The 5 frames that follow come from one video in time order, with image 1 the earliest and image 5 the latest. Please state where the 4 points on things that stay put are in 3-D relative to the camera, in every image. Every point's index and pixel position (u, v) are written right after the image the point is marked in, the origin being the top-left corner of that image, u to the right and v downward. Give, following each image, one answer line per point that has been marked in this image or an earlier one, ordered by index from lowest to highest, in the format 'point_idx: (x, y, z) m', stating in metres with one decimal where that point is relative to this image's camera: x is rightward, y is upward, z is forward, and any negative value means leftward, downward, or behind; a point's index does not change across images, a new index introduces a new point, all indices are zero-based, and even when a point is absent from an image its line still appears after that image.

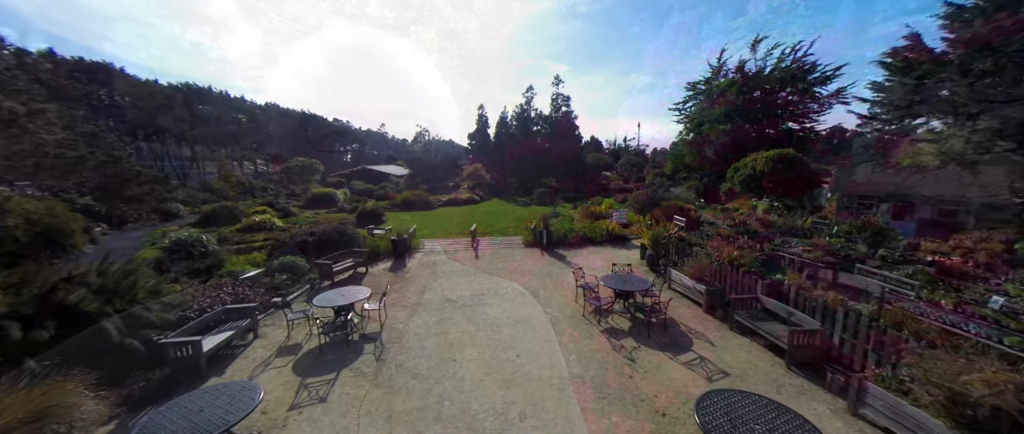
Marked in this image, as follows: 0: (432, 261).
0: (-3.0, -1.6, +11.2) m
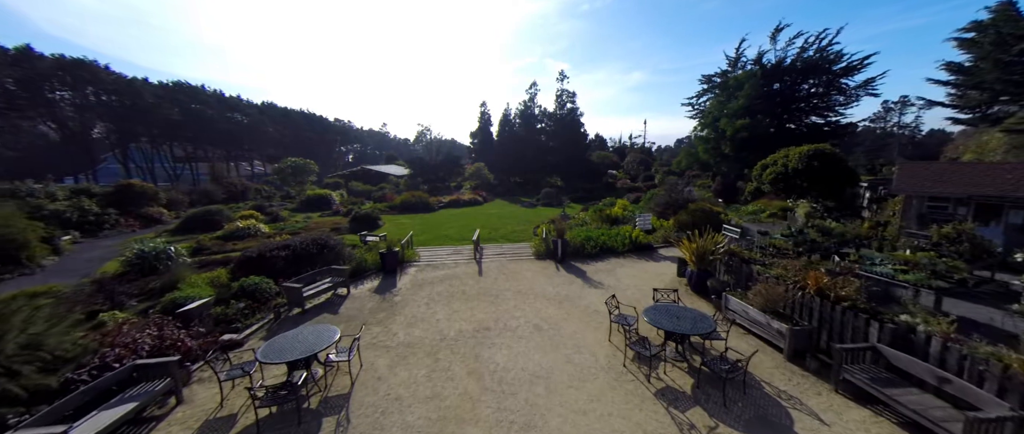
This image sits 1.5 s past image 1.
0: (-2.7, -1.9, +9.5) m
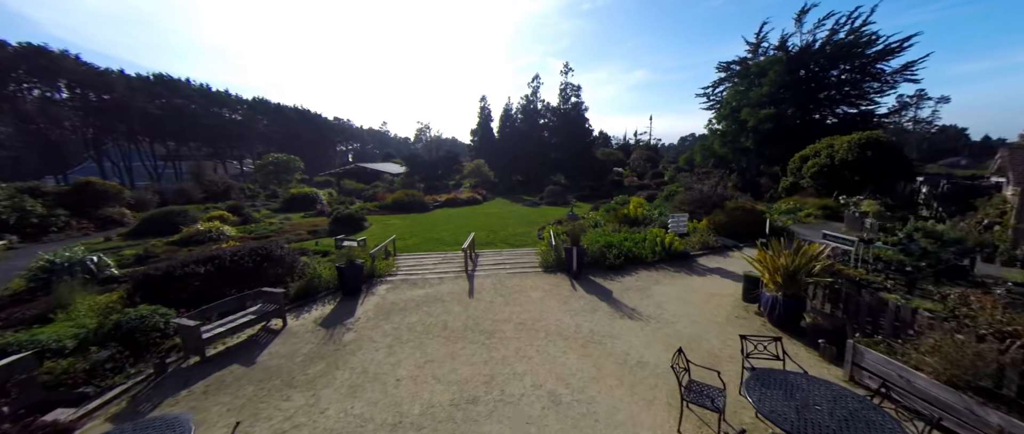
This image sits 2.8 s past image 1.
0: (-2.6, -2.0, +7.1) m
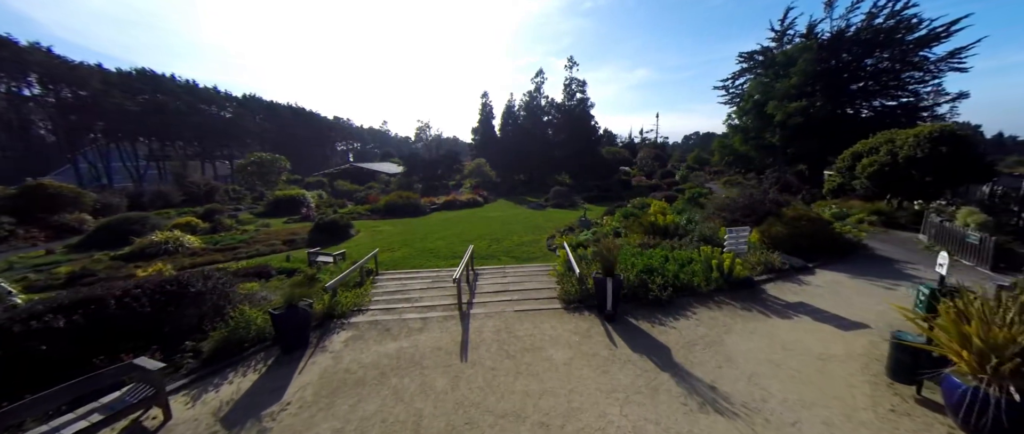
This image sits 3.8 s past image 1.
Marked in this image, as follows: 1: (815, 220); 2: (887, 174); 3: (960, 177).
0: (-2.4, -2.4, +4.8) m
1: (+9.3, 0.0, +9.4) m
2: (+16.6, +1.9, +13.5) m
3: (+18.5, +1.6, +12.7) m
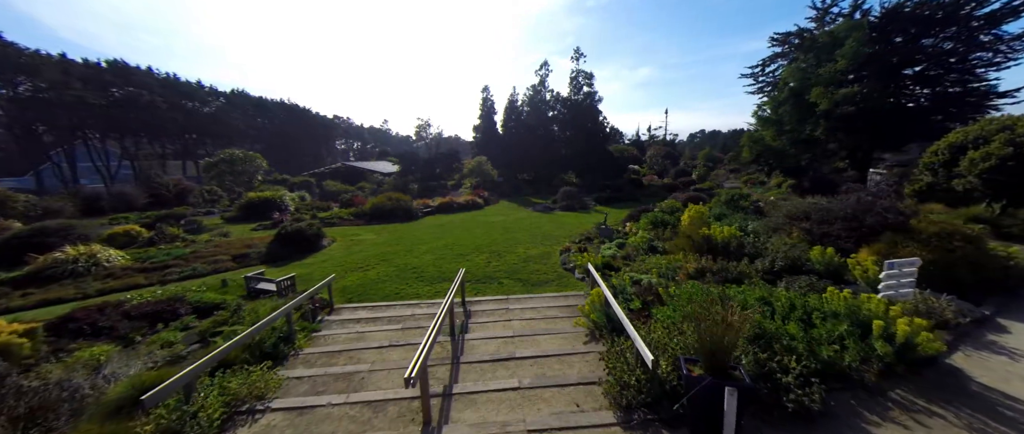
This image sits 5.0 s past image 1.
0: (-2.3, -2.7, +1.8) m
1: (+9.4, -0.4, +6.2) m
2: (+16.8, +1.6, +10.3) m
3: (+18.6, +1.3, +9.4) m
